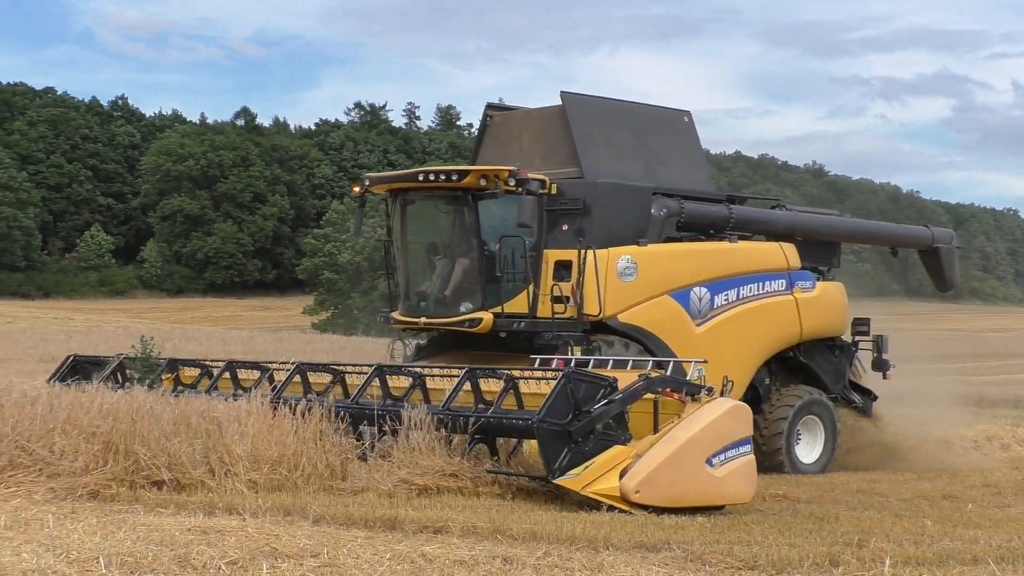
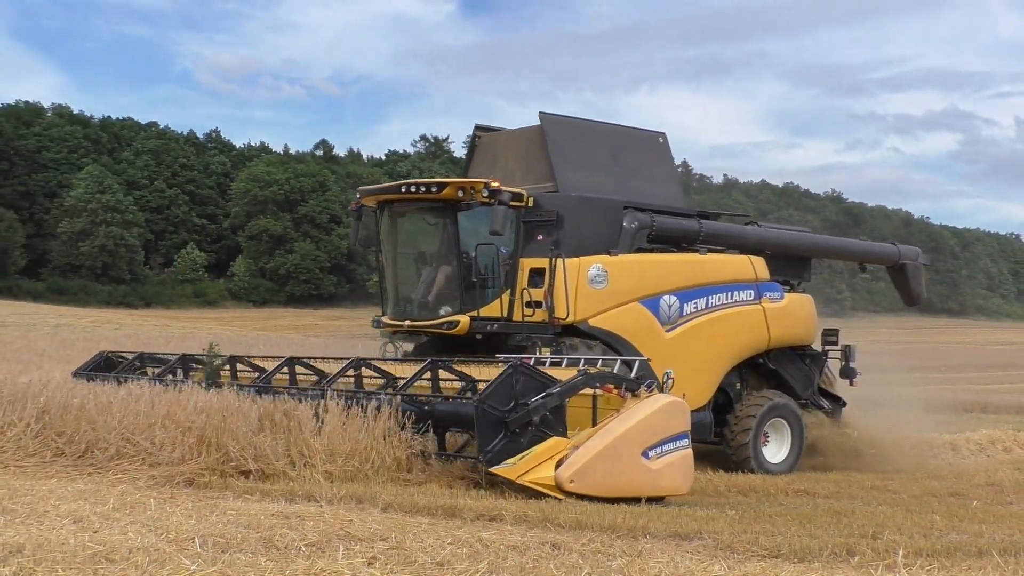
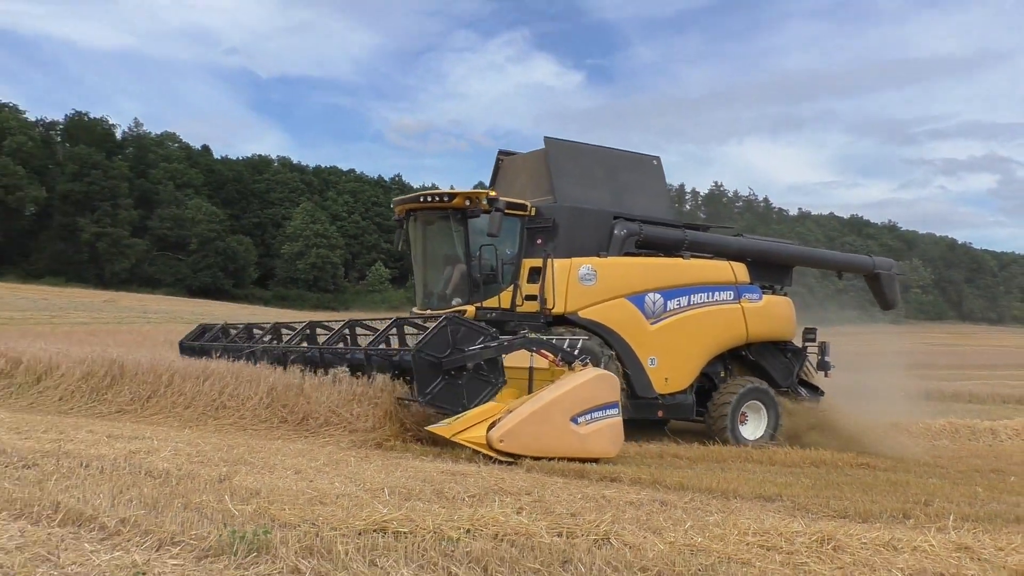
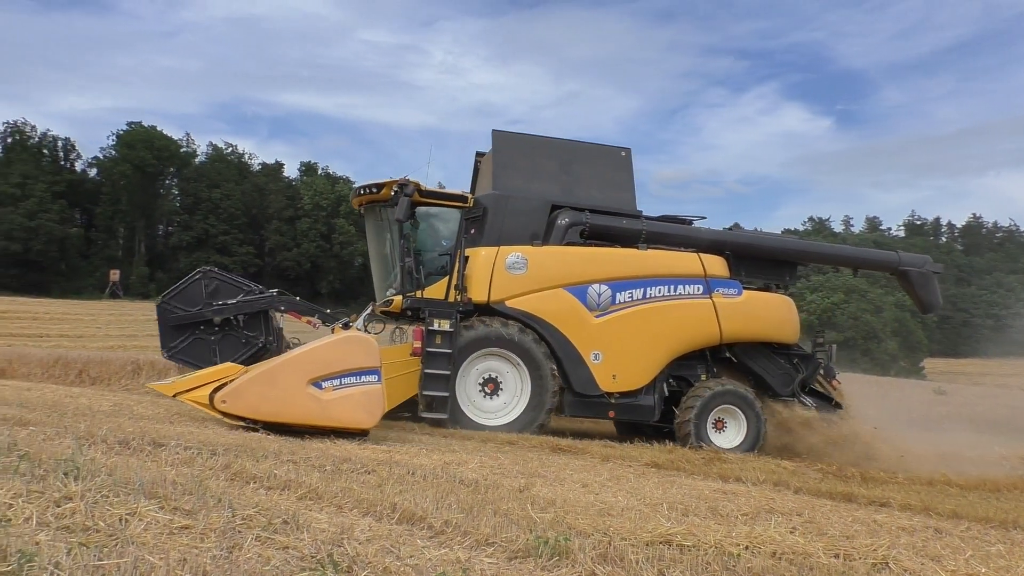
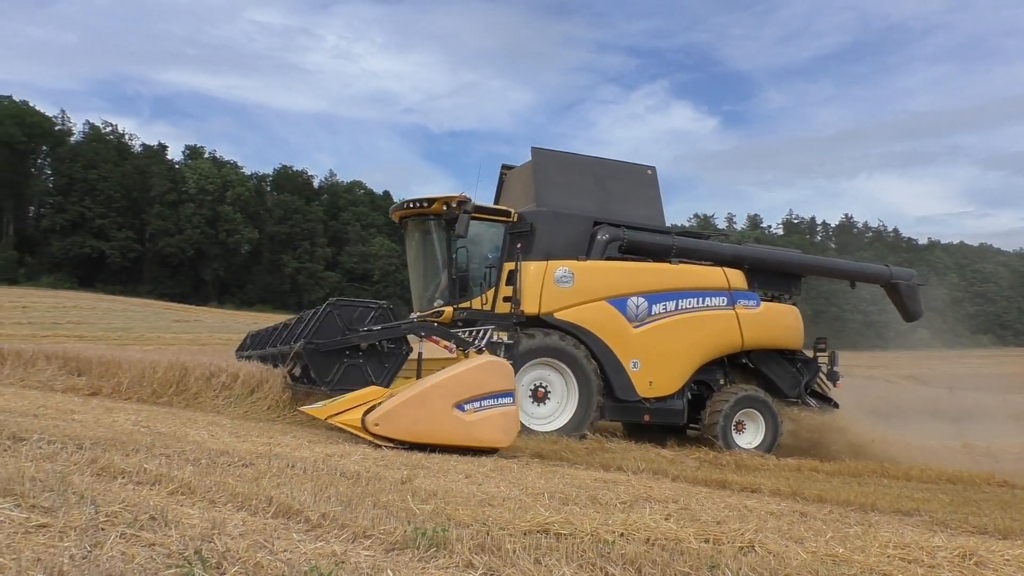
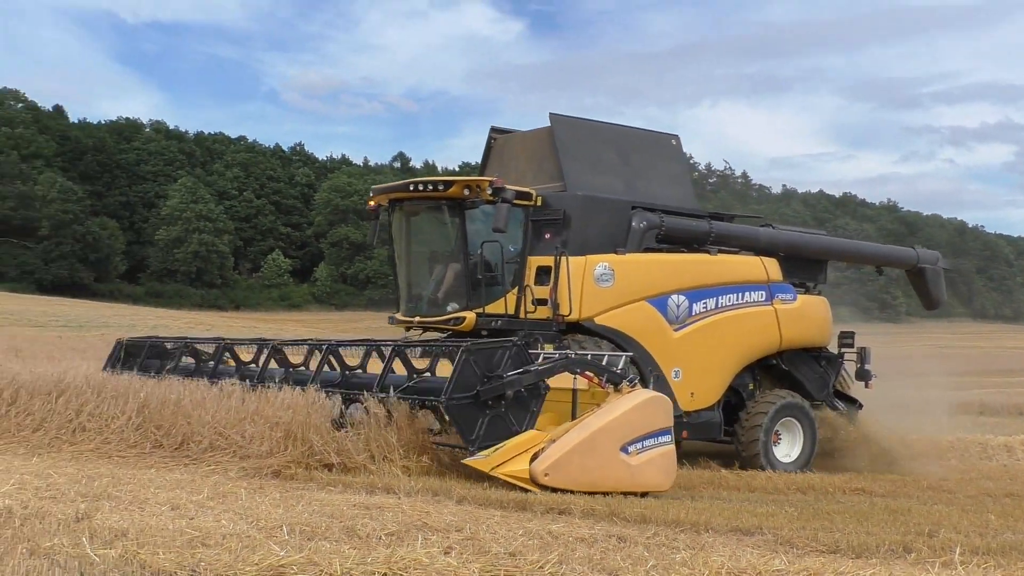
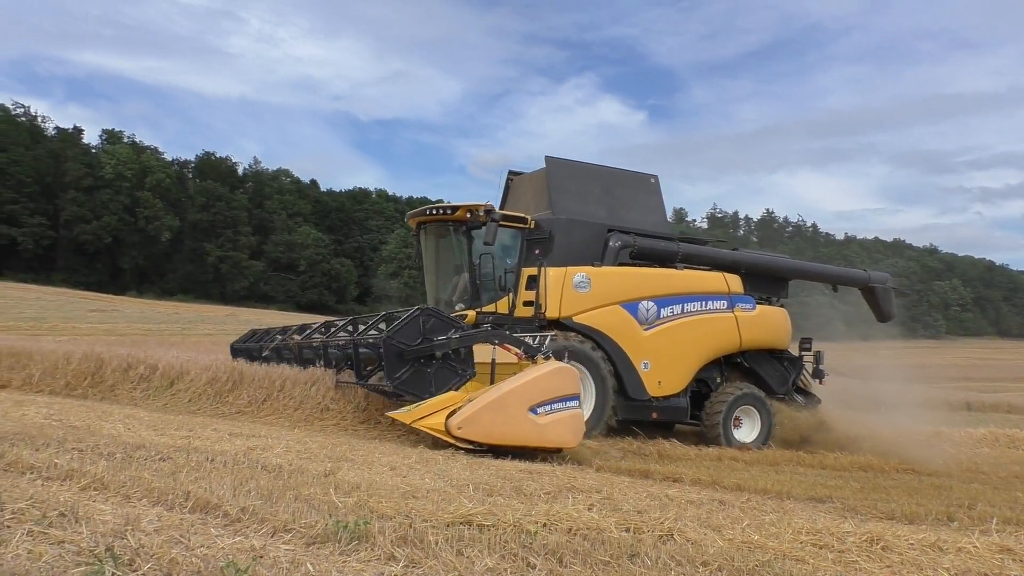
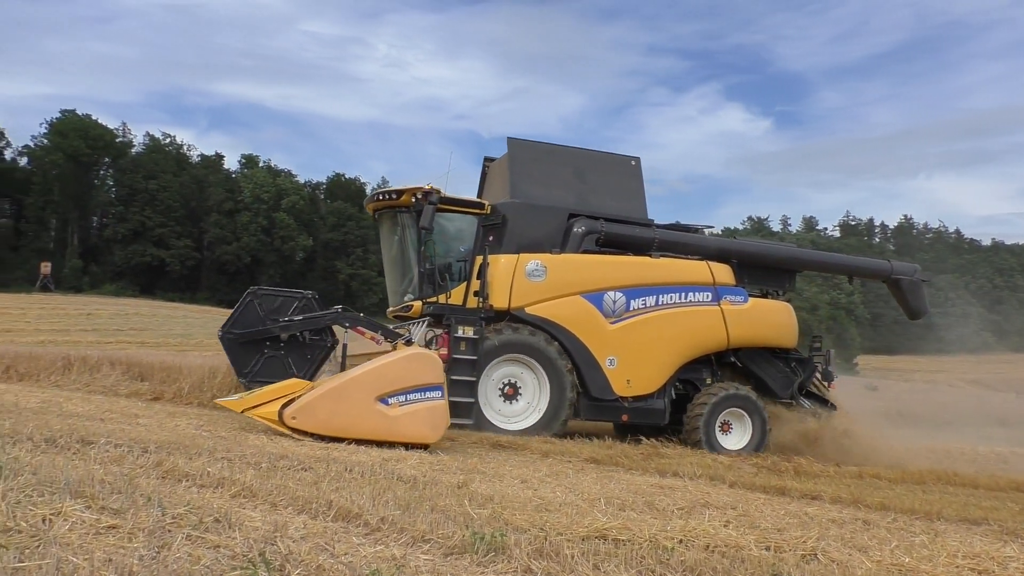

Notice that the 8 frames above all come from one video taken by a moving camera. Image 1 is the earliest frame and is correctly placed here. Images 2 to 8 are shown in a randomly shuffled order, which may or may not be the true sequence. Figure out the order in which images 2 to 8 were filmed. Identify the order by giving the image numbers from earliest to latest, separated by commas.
2, 6, 3, 7, 5, 8, 4
